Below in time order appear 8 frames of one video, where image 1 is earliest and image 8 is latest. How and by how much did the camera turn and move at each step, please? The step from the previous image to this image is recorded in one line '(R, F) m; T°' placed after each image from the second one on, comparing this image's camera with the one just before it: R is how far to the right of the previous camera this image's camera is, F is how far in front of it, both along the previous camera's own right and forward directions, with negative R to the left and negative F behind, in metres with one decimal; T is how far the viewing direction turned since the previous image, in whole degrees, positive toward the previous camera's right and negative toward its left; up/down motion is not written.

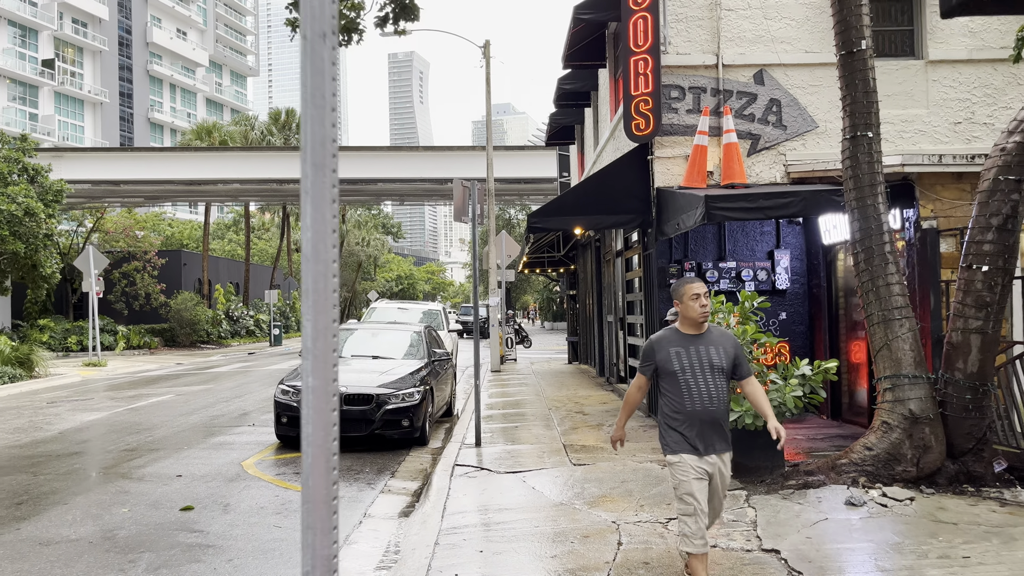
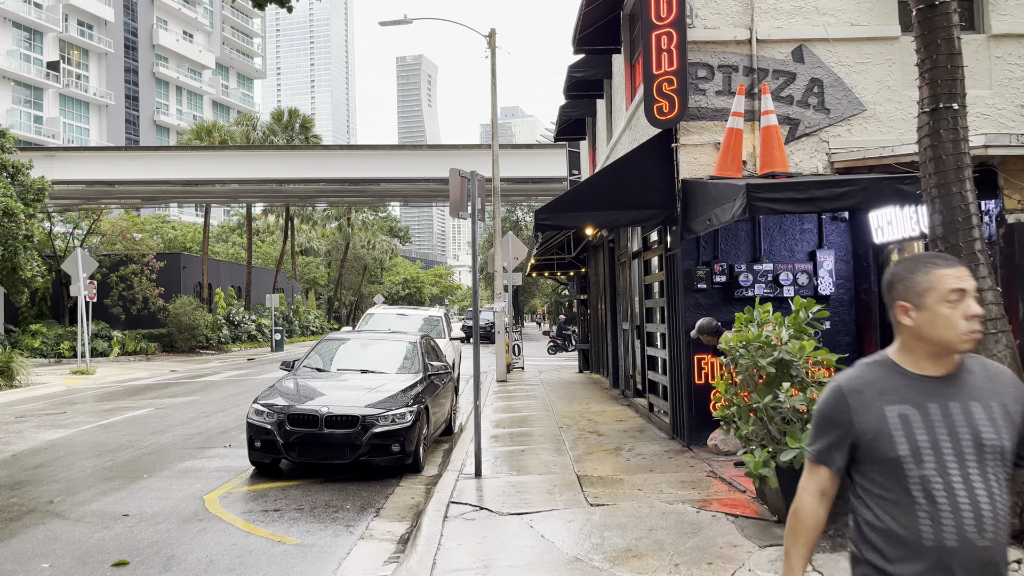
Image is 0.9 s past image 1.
(0.0, +1.1) m; -1°
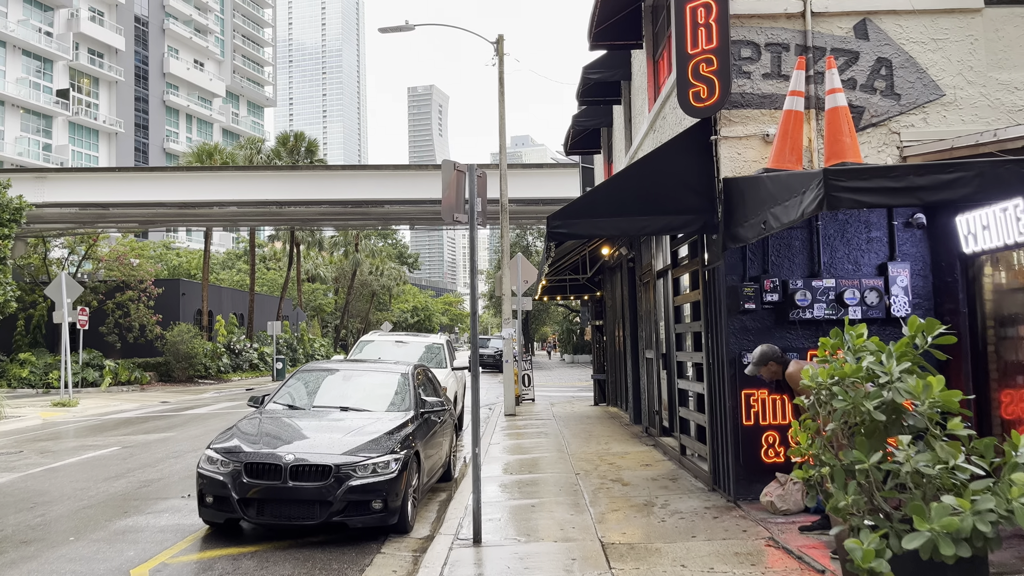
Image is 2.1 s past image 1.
(0.0, +1.4) m; -1°
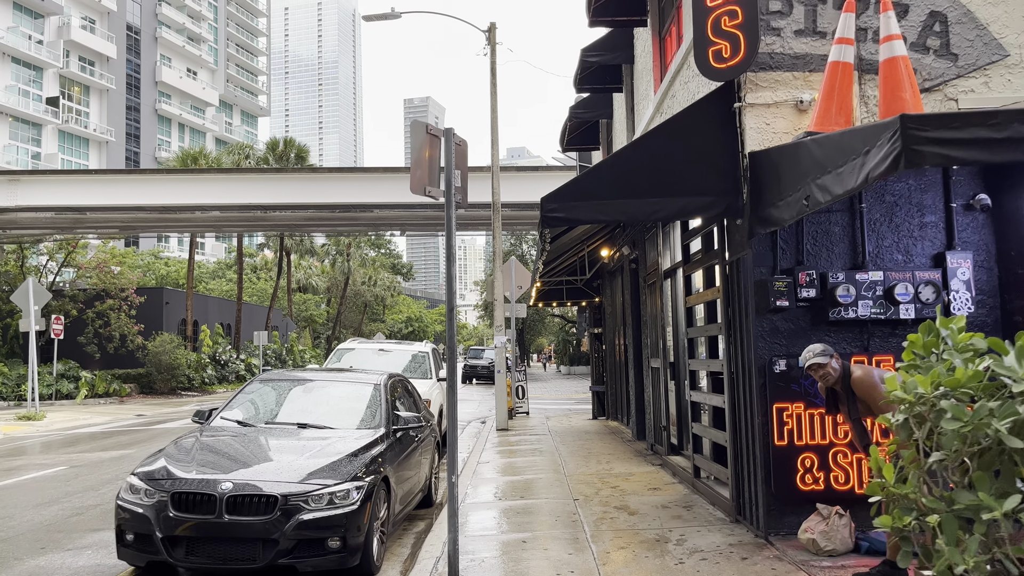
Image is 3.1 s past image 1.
(+0.1, +1.1) m; 0°
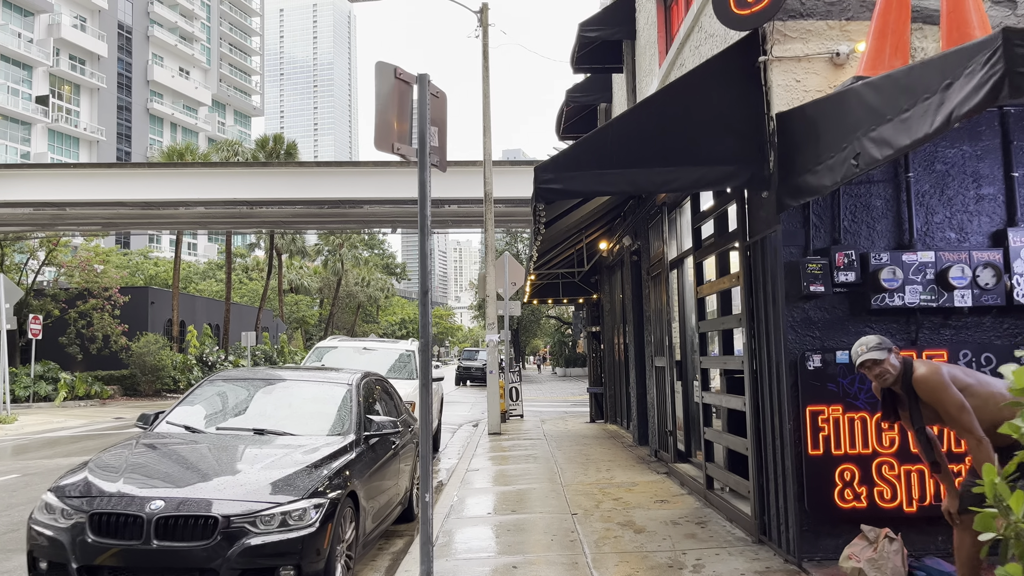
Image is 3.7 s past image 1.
(0.0, +0.8) m; 0°
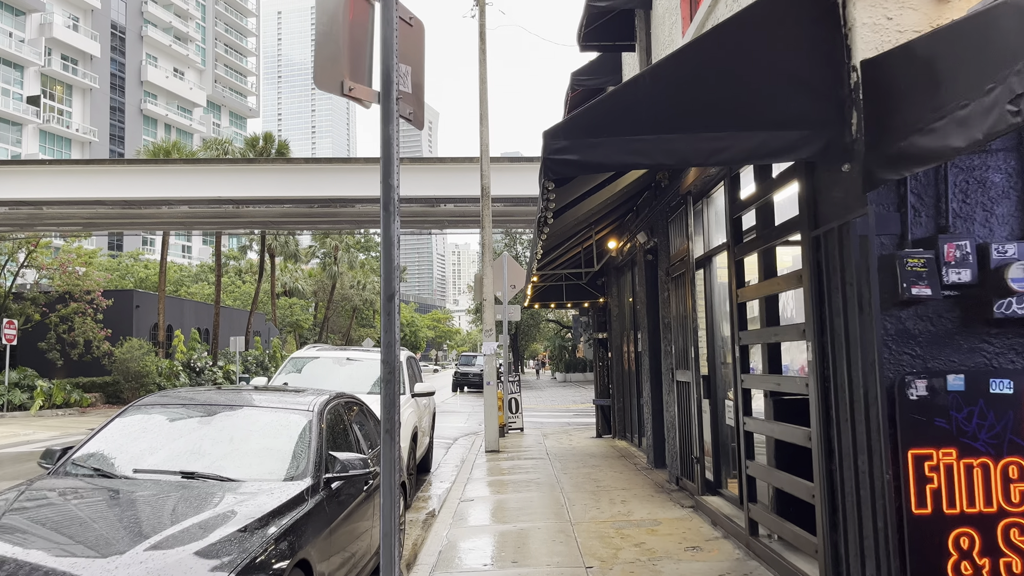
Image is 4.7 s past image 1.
(0.0, +1.2) m; 0°
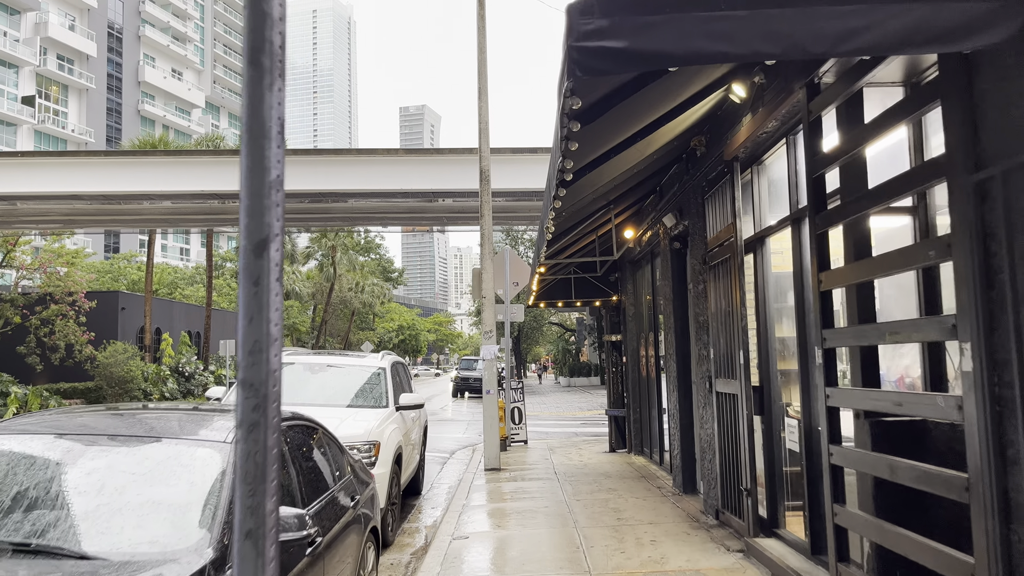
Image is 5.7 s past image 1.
(0.0, +1.5) m; 0°
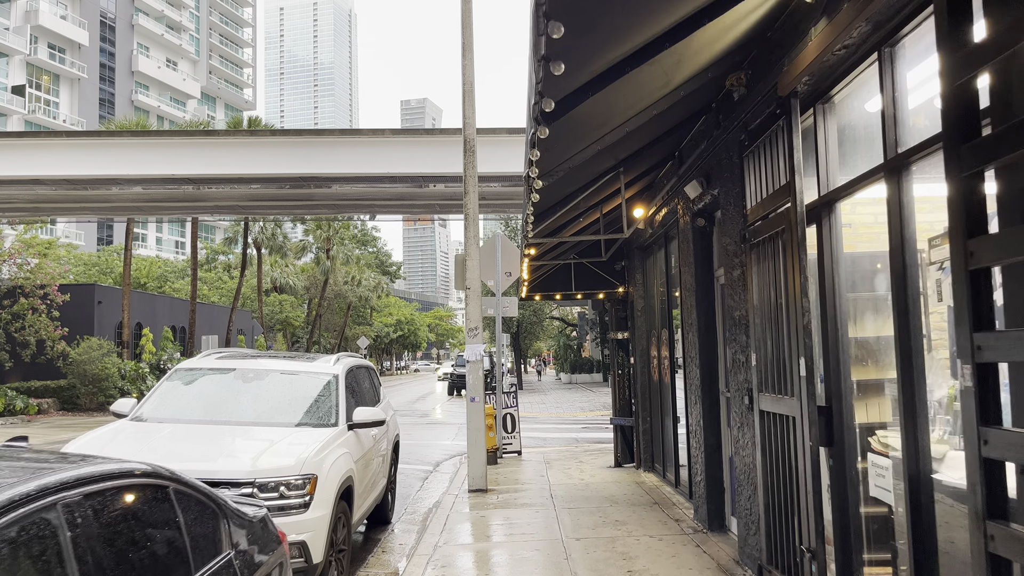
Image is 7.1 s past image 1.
(+0.1, +1.6) m; 0°
